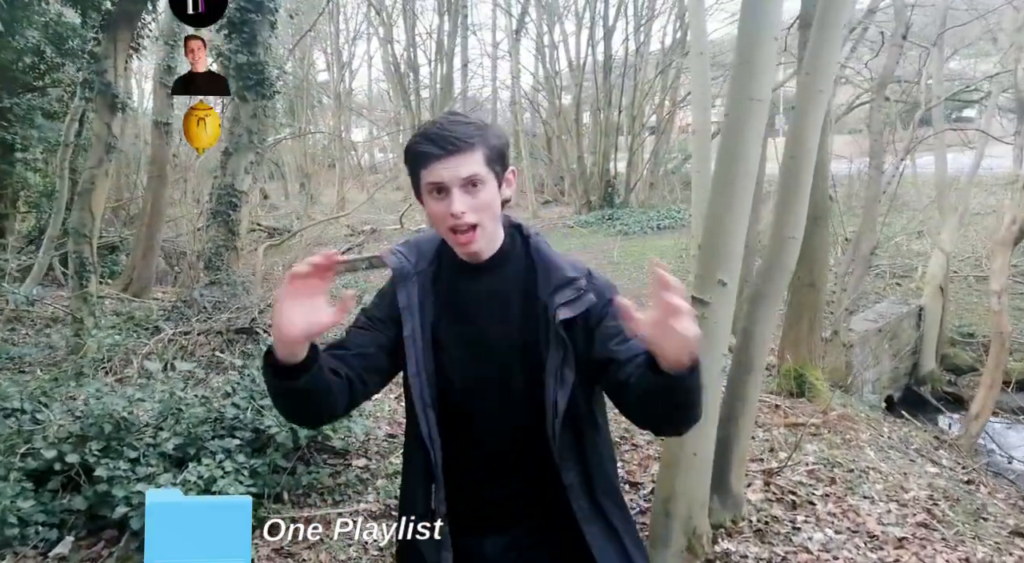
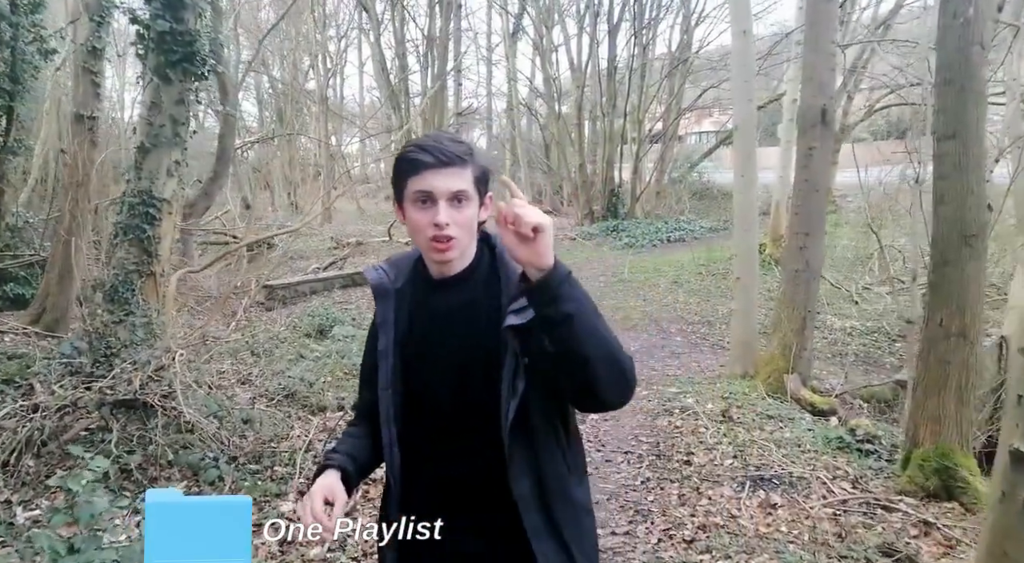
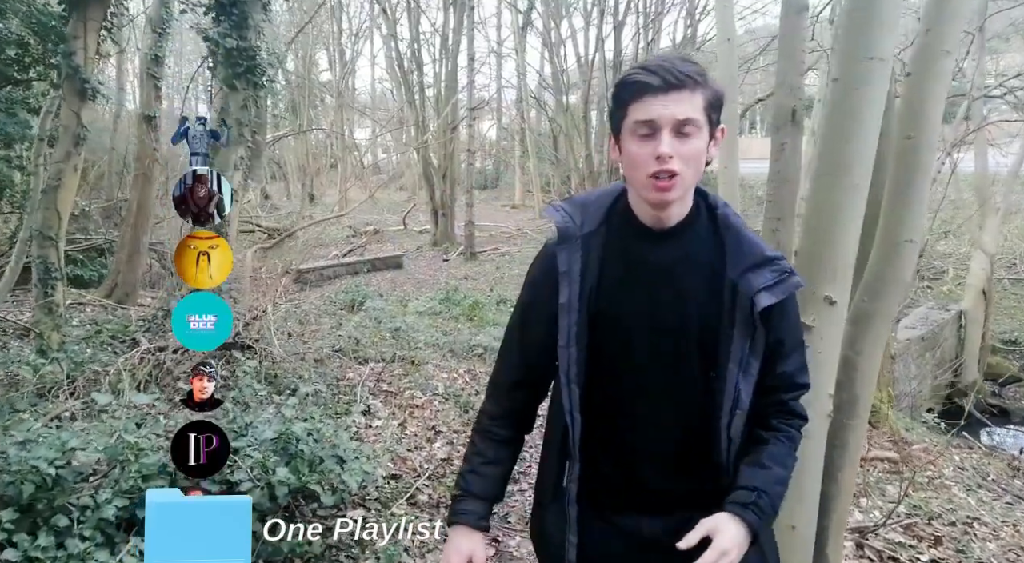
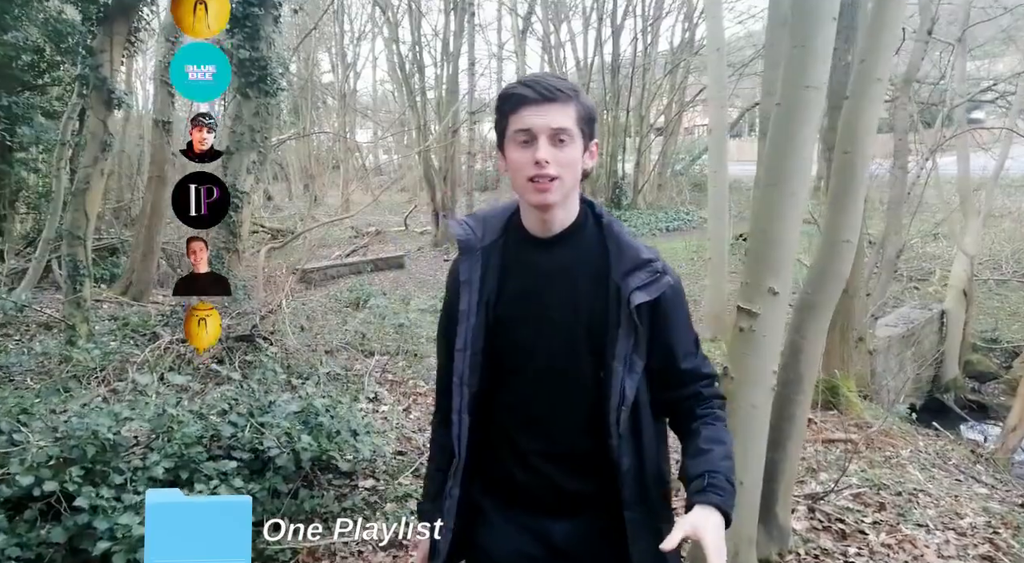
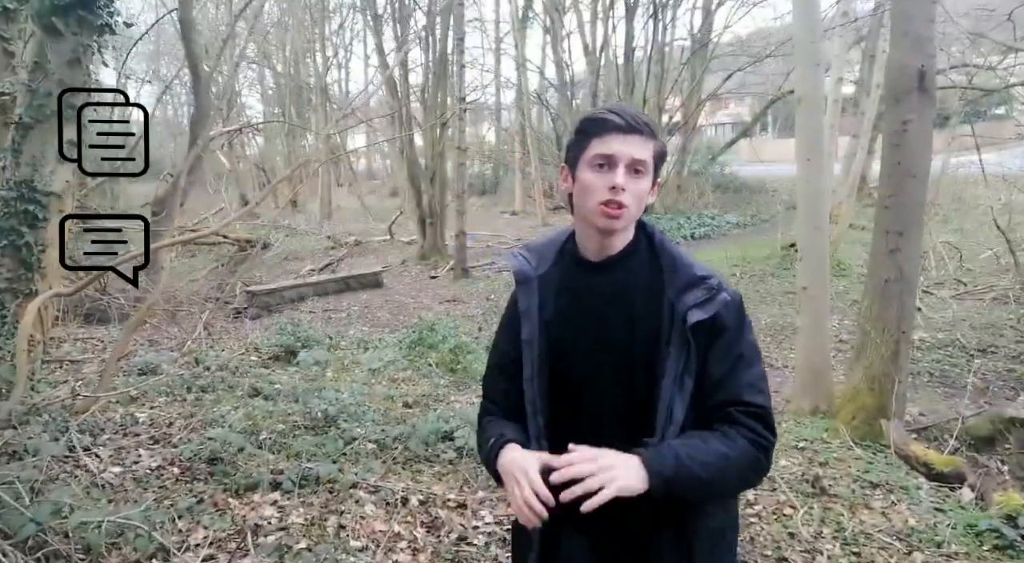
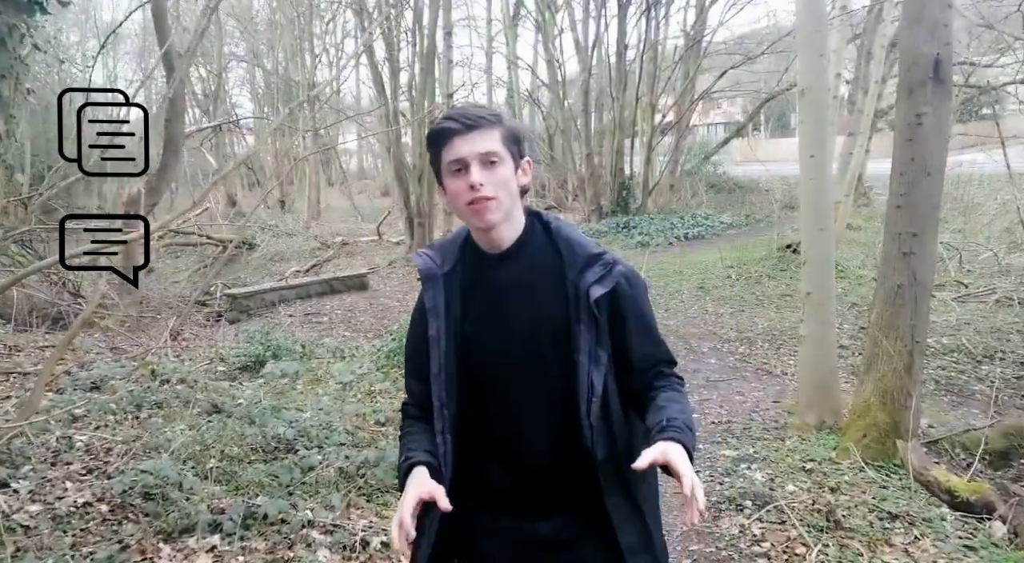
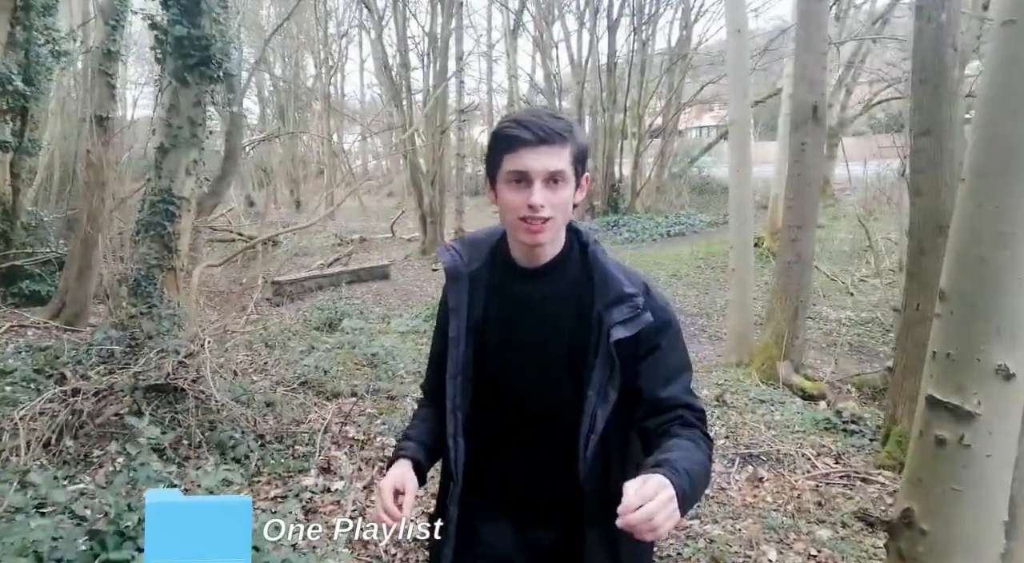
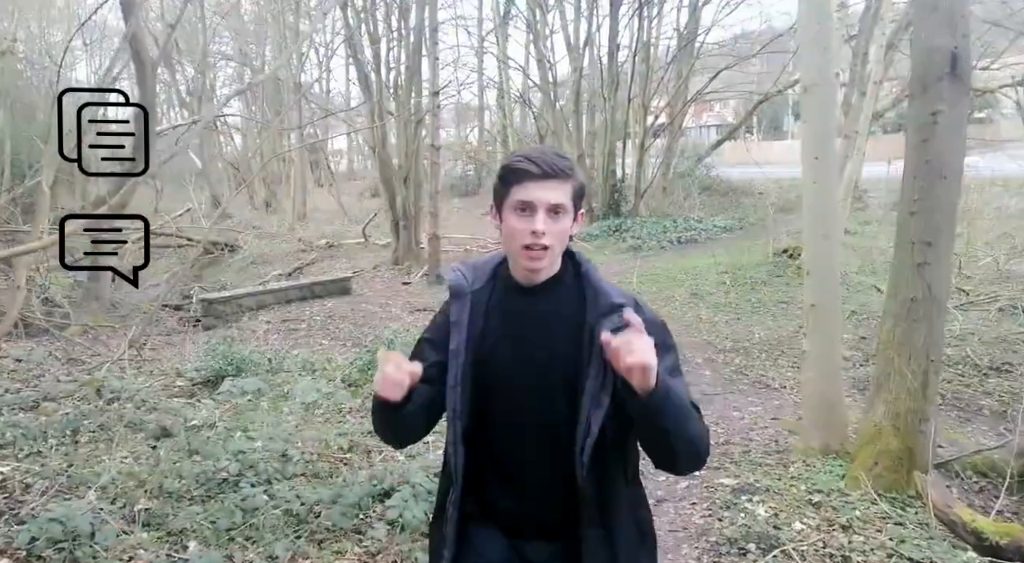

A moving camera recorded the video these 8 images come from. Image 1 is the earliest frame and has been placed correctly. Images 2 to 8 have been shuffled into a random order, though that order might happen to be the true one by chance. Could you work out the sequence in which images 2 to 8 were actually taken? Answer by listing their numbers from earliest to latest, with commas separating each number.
4, 3, 7, 2, 5, 6, 8
